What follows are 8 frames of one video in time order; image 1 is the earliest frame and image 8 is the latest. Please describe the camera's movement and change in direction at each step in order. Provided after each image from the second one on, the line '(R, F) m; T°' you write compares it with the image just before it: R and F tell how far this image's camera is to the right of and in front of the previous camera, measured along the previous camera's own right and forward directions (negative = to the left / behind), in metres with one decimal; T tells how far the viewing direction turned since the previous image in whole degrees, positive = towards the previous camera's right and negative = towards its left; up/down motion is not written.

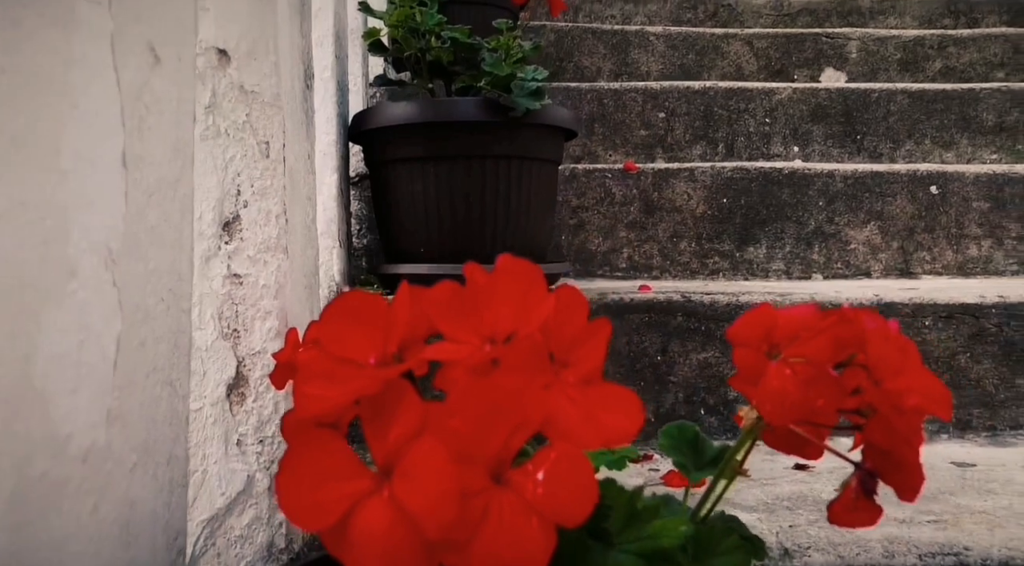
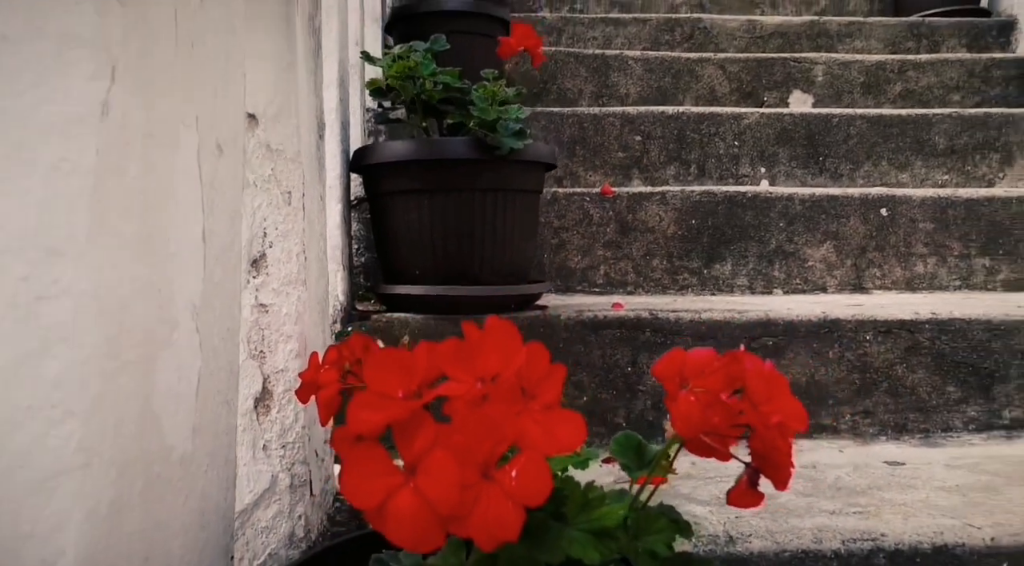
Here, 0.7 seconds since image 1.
(0.0, -0.1) m; +1°
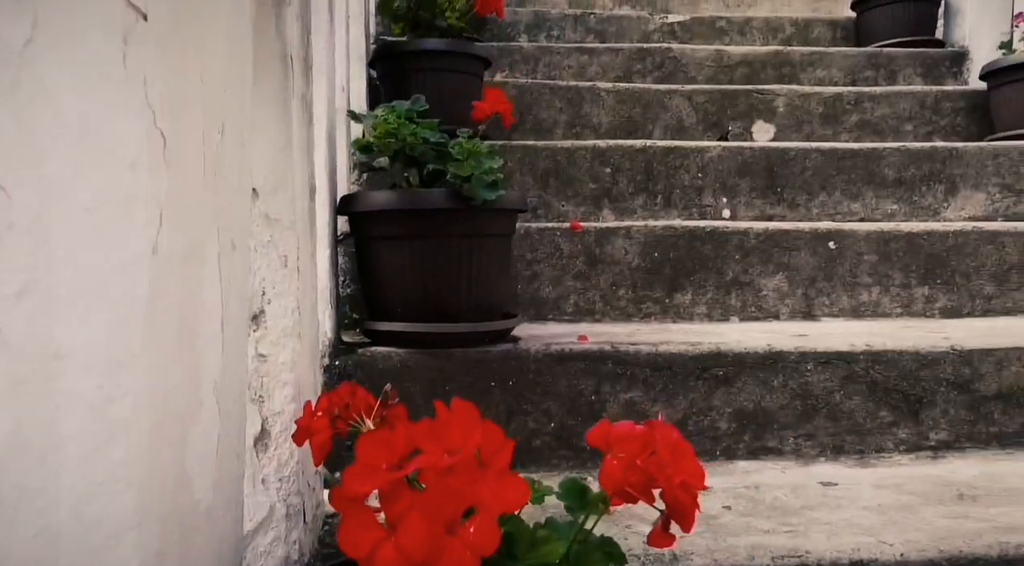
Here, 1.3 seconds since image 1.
(0.0, -0.1) m; +1°
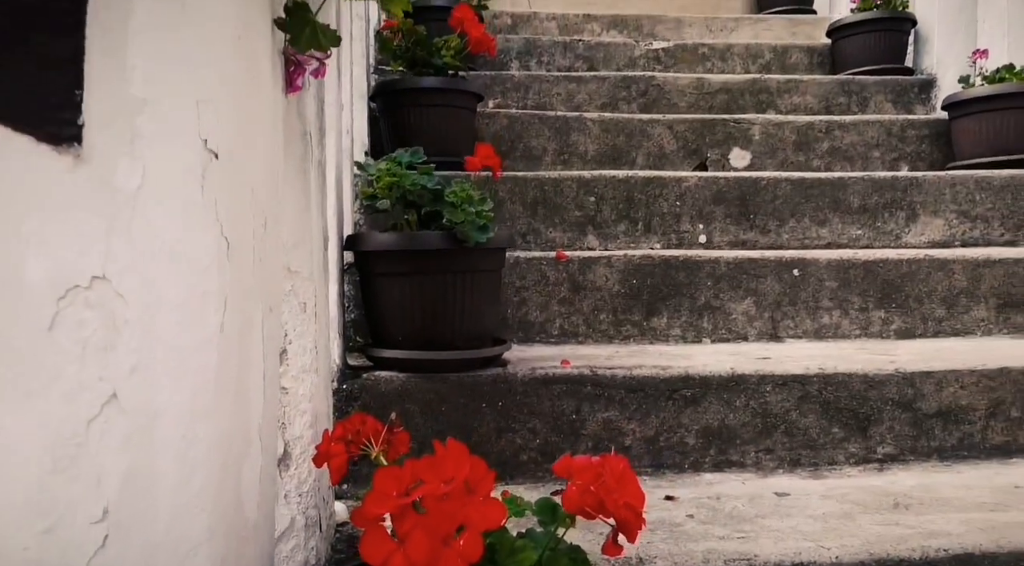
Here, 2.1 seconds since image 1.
(0.0, -0.2) m; 0°
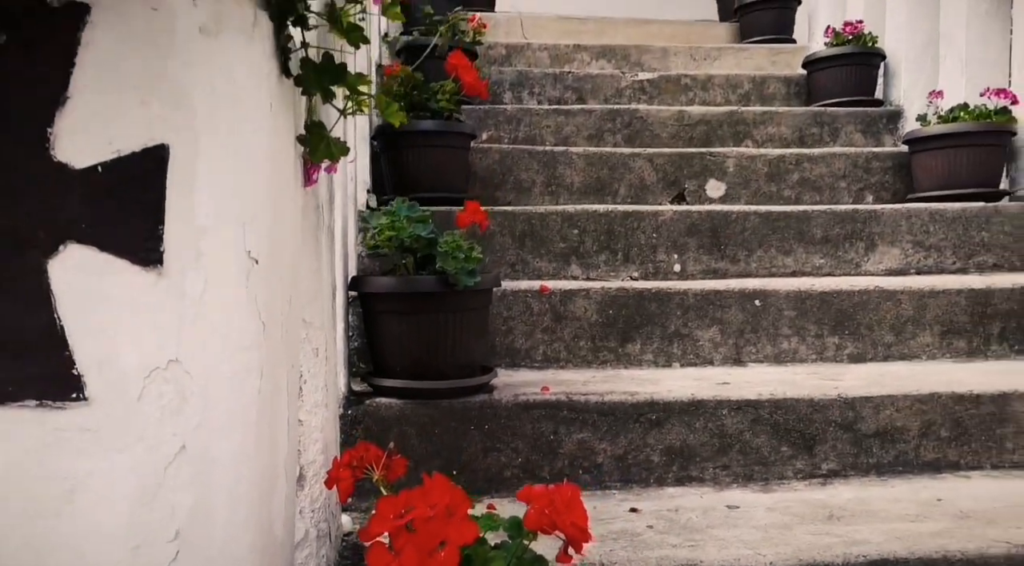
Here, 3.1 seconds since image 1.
(0.0, -0.2) m; 0°
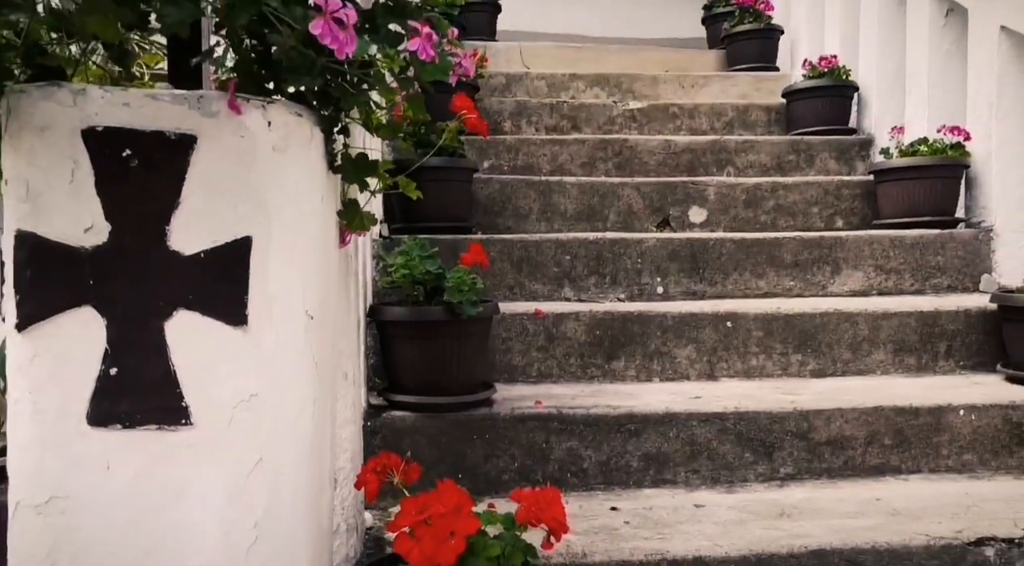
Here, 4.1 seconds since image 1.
(0.0, -0.3) m; 0°
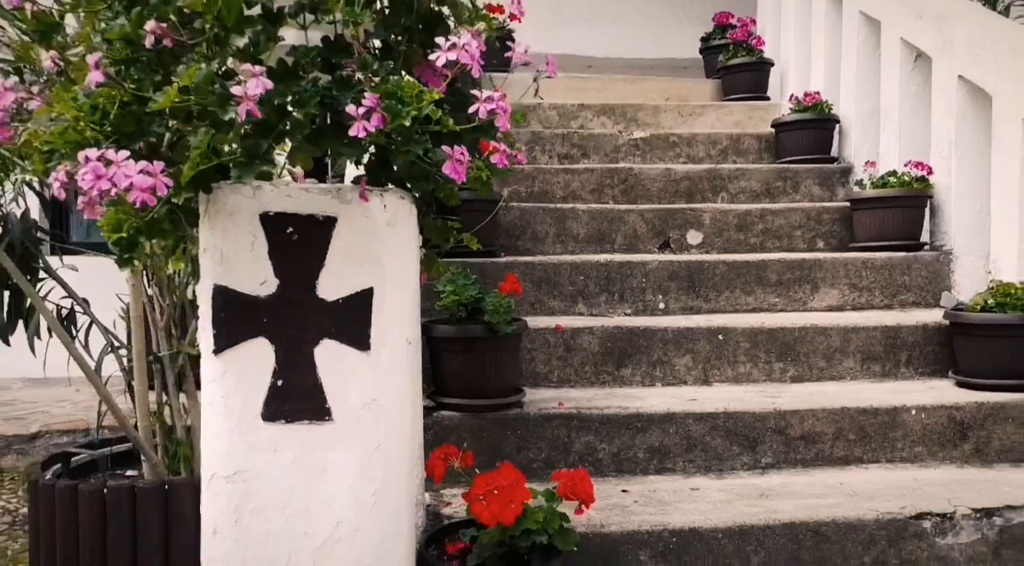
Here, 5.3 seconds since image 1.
(-0.1, -0.4) m; 0°
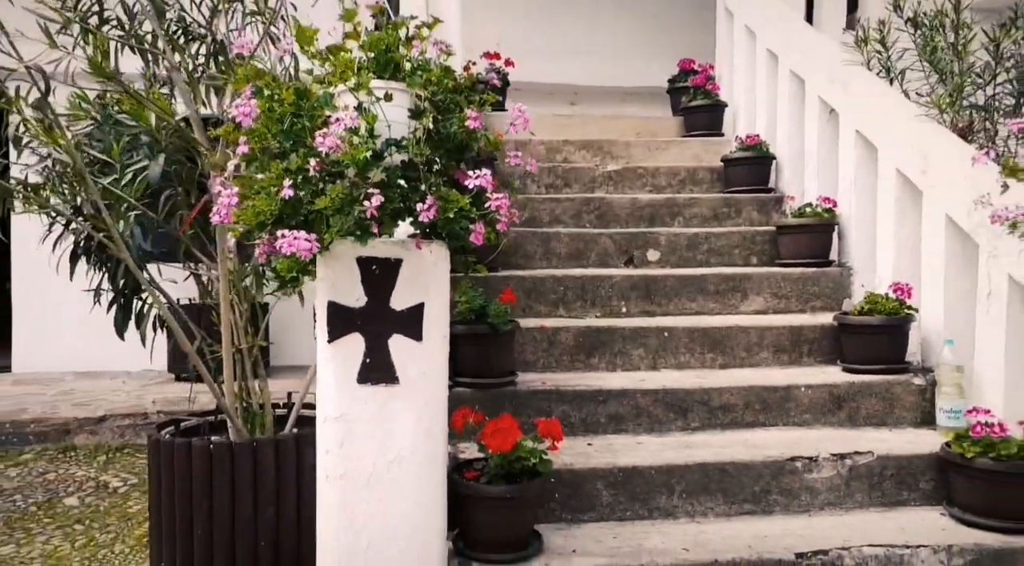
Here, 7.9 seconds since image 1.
(0.0, -0.9) m; 0°
